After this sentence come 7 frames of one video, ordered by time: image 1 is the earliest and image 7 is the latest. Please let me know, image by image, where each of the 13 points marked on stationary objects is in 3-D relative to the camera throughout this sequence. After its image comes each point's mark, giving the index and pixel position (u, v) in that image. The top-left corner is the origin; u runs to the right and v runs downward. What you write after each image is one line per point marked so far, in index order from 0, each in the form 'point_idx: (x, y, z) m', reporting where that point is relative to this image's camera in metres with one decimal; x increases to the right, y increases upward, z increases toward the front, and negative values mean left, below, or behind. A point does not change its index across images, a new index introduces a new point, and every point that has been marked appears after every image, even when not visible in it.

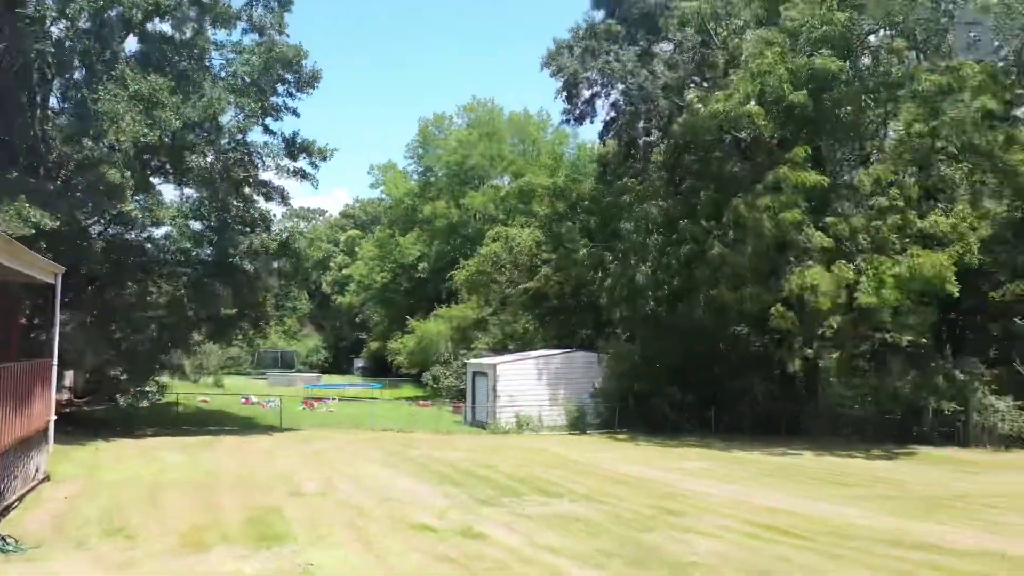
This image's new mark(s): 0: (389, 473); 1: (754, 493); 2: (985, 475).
0: (-2.2, -3.3, +15.0) m
1: (+4.1, -3.5, +14.5) m
2: (+10.6, -4.3, +19.1) m
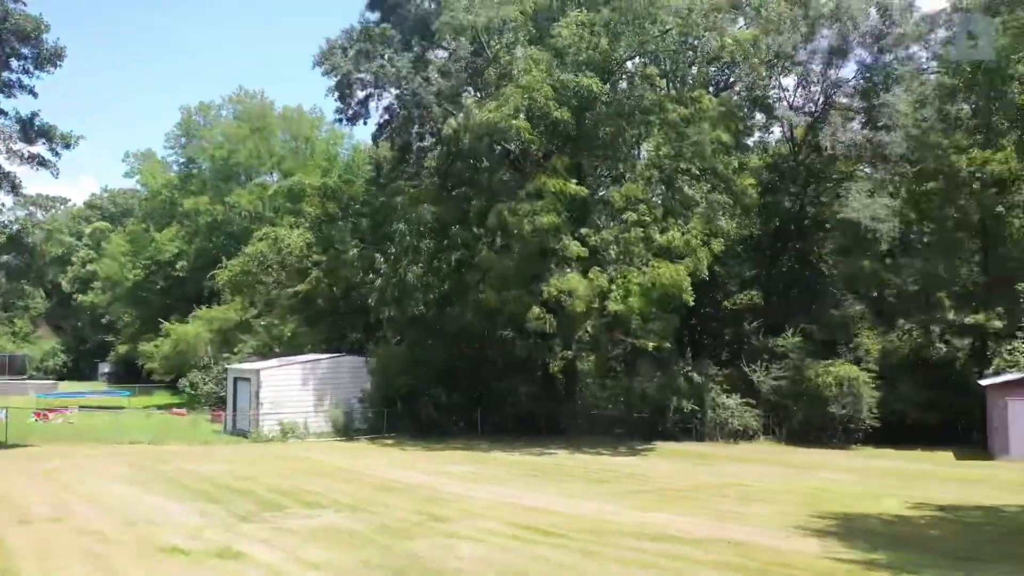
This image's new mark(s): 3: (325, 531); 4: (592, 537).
0: (-6.2, -3.3, +13.9) m
1: (0.0, -3.7, +15.0) m
2: (+5.1, -4.5, +21.2) m
3: (-2.3, -3.1, +10.7) m
4: (+1.0, -3.1, +10.6) m
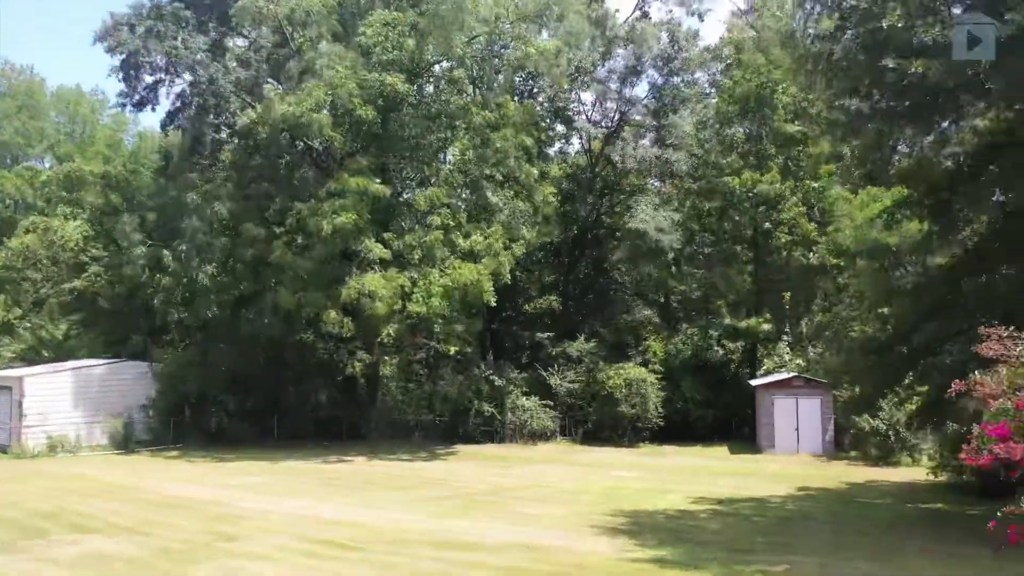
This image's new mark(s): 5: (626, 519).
0: (-9.2, -3.3, +11.9) m
1: (-3.4, -3.7, +14.5) m
2: (+0.1, -4.7, +21.6) m
3: (-4.8, -3.1, +9.7) m
4: (-1.5, -3.2, +10.4) m
5: (+1.7, -3.5, +12.7) m
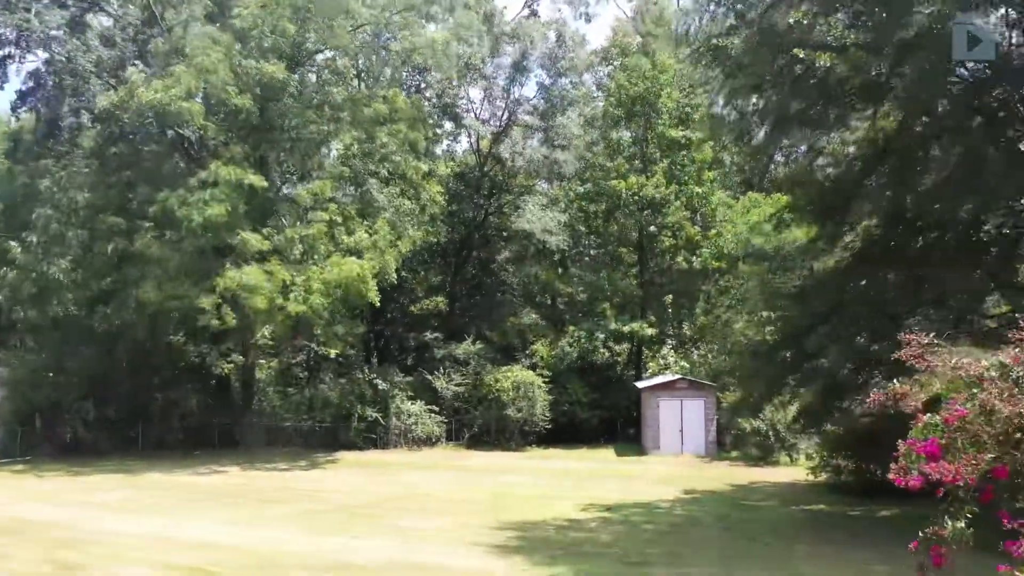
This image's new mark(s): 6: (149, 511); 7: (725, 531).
0: (-10.7, -3.2, +9.9) m
1: (-5.3, -3.7, +13.2) m
2: (-2.8, -4.7, +20.8) m
3: (-6.0, -3.0, +8.3) m
4: (-2.8, -3.2, +9.4) m
5: (+0.1, -3.5, +12.2) m
6: (-6.5, -4.0, +15.2) m
7: (+3.1, -3.5, +12.1) m
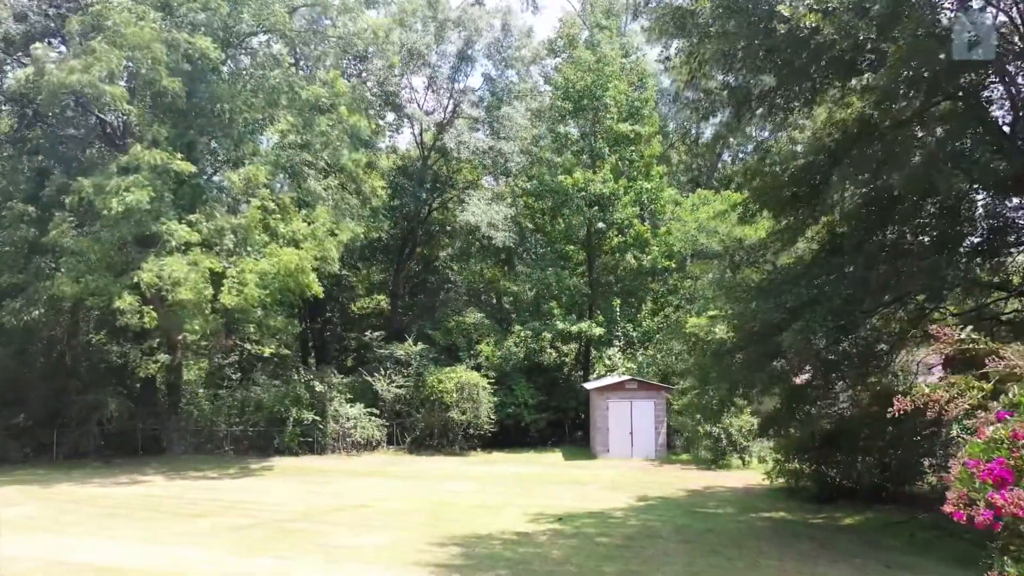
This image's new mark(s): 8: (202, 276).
0: (-11.3, -3.1, +8.1) m
1: (-6.1, -3.6, +11.8) m
2: (-4.1, -4.6, +19.5) m
3: (-6.4, -2.9, +6.8) m
4: (-3.4, -3.1, +8.2) m
5: (-0.7, -3.4, +11.1) m
6: (-7.4, -3.9, +13.7) m
7: (+2.3, -3.4, +11.3) m
8: (-7.3, +0.1, +19.8) m
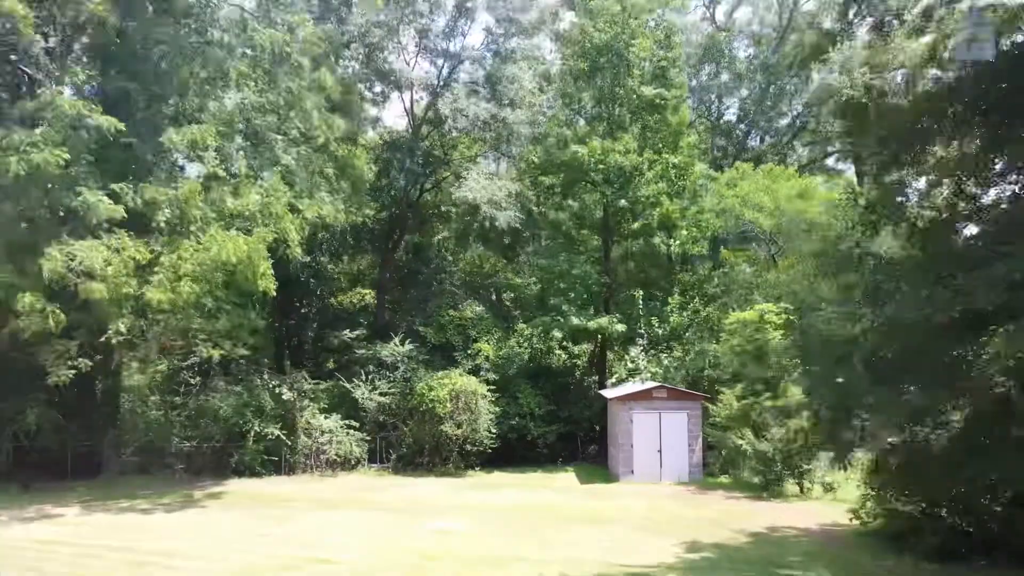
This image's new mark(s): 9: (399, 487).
0: (-11.1, -2.8, +4.1) m
1: (-6.0, -3.3, +7.8) m
2: (-4.0, -4.3, +15.5) m
3: (-6.3, -2.6, +2.8) m
4: (-3.2, -2.8, +4.2) m
5: (-0.5, -3.1, +7.1) m
6: (-7.3, -3.6, +9.7) m
7: (+2.5, -3.1, +7.3) m
8: (-7.2, +0.4, +15.8) m
9: (-2.6, -4.6, +19.6) m
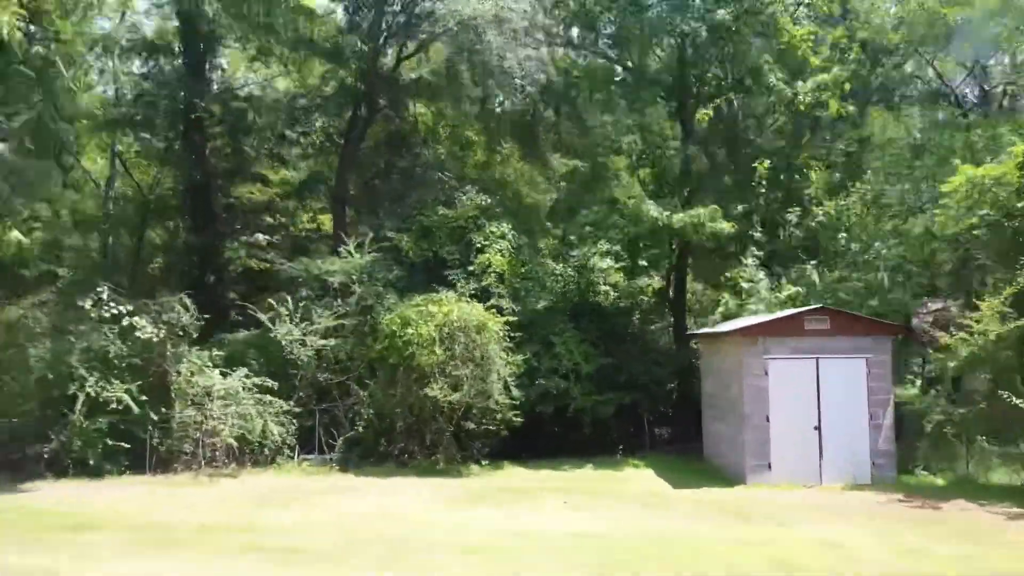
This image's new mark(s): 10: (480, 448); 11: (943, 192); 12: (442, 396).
0: (-10.6, -0.7, -5.0) m
1: (-5.5, -1.3, -1.3) m
2: (-3.5, -2.2, +6.4) m
3: (-5.8, -0.6, -6.2) m
4: (-2.8, -0.7, -4.9) m
5: (-0.1, -1.1, -2.0) m
6: (-6.8, -1.5, +0.6) m
7: (+2.9, -1.1, -1.8) m
8: (-6.7, +2.4, +6.7) m
9: (-2.2, -2.6, +10.6) m
10: (-0.6, -2.6, +13.8) m
11: (+5.8, +1.3, +11.6) m
12: (-1.1, -1.6, +12.7) m
